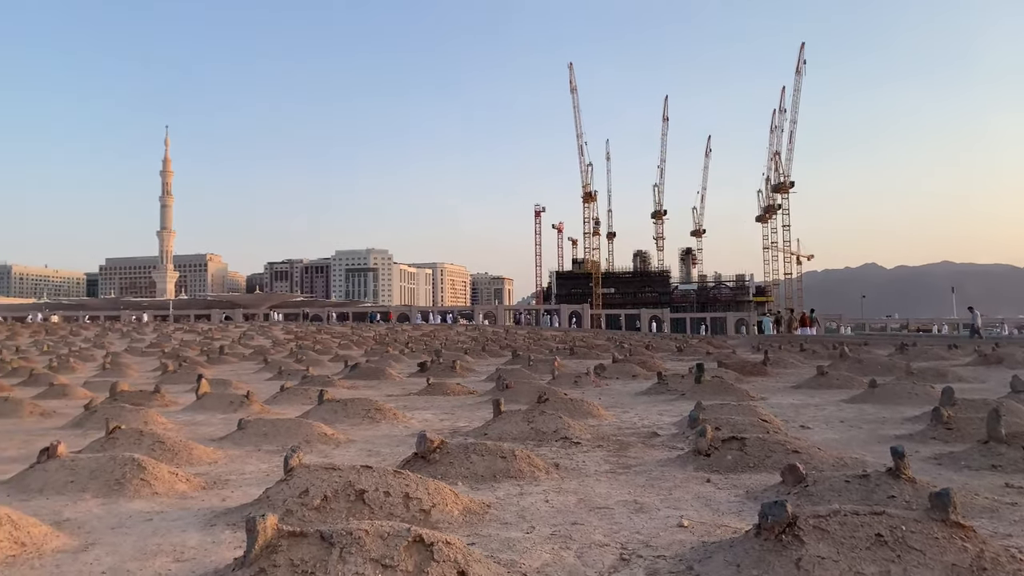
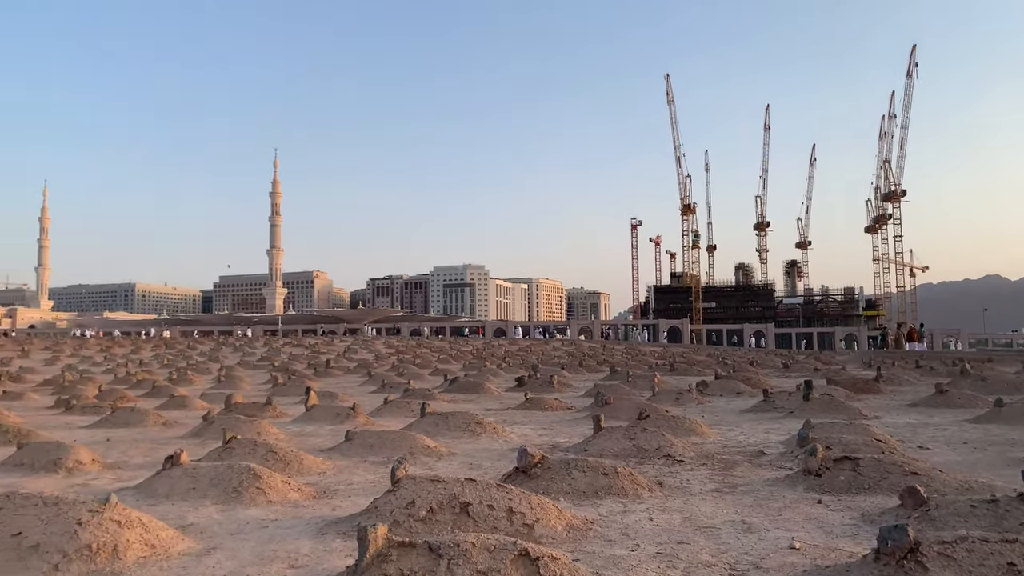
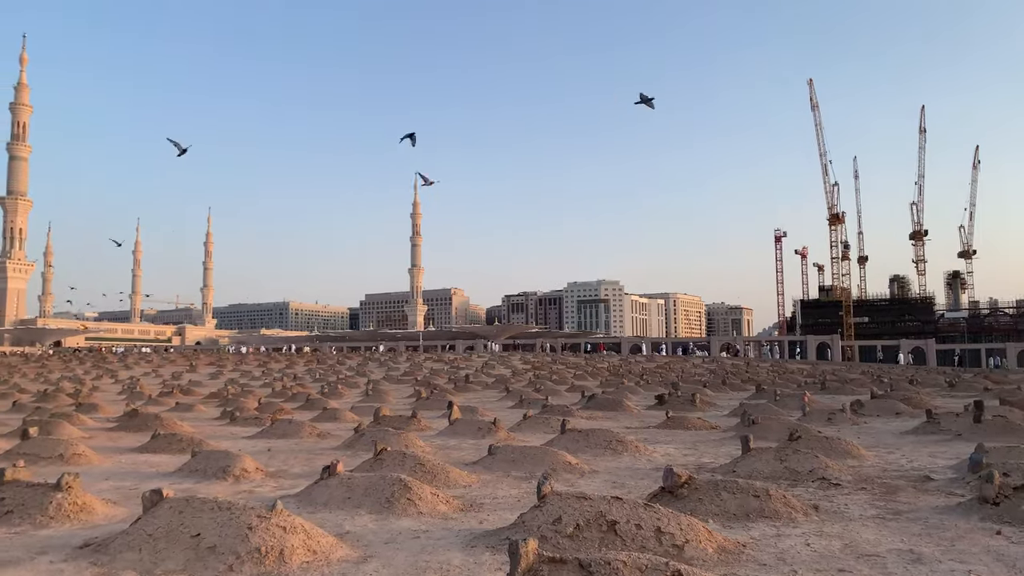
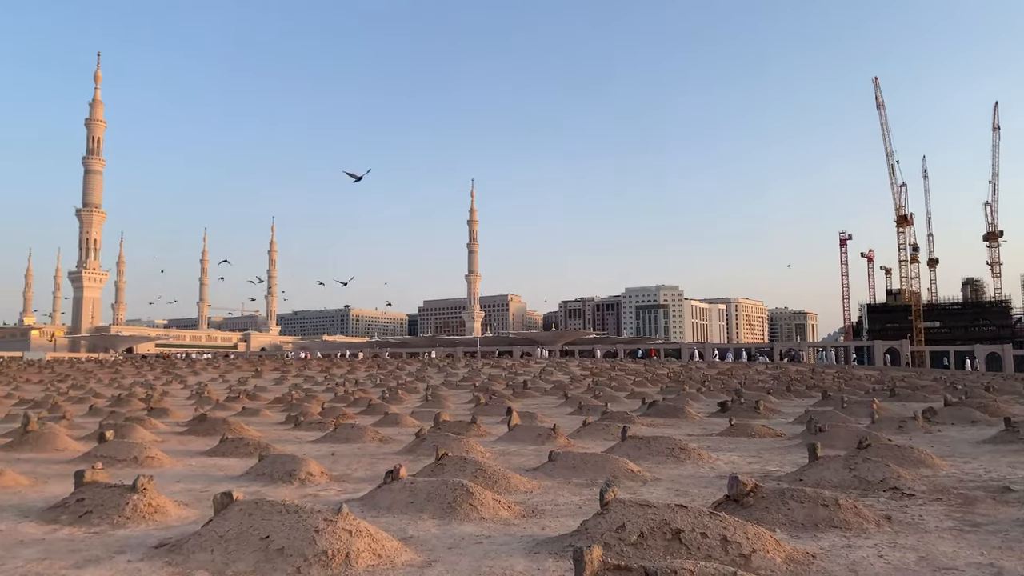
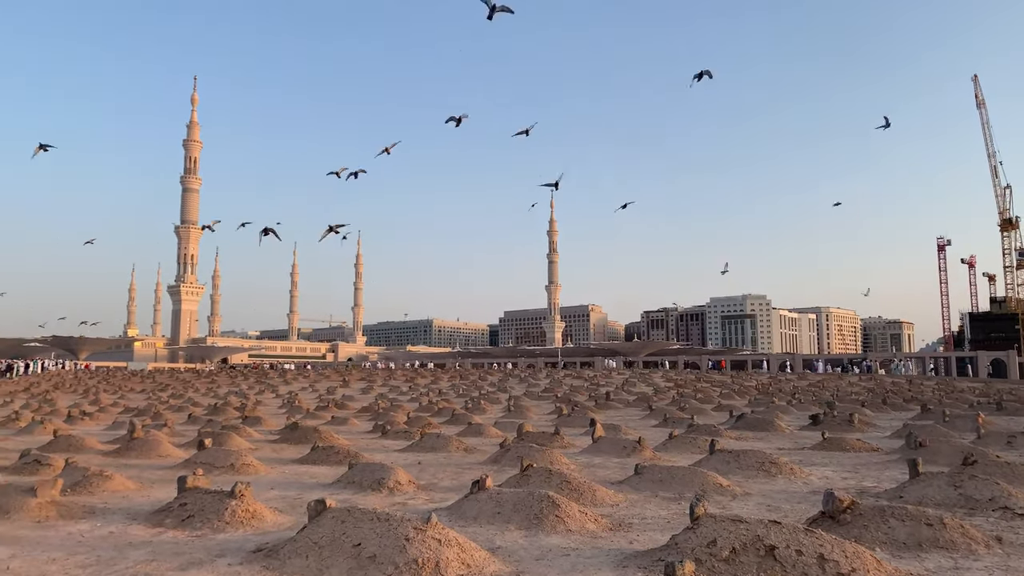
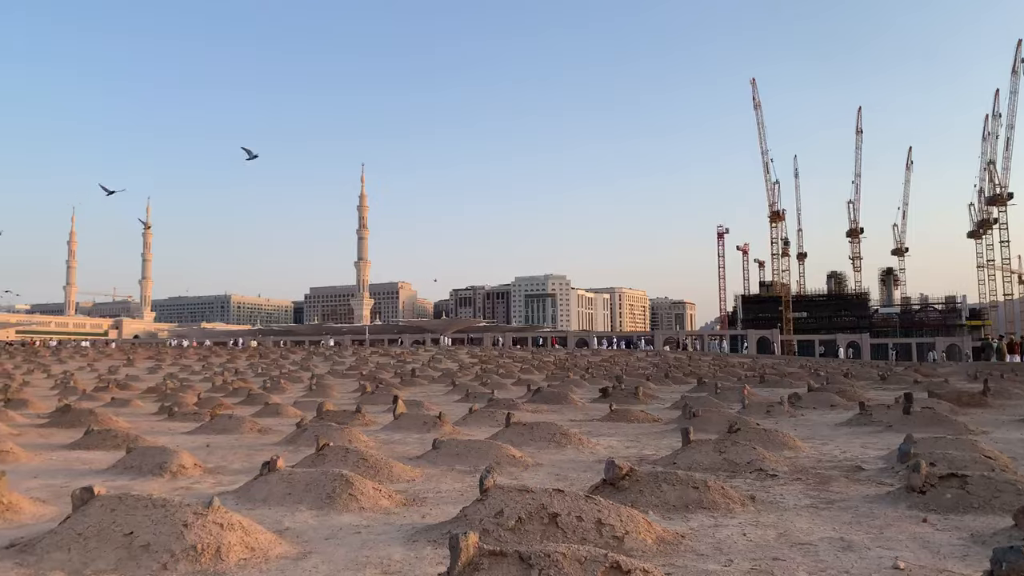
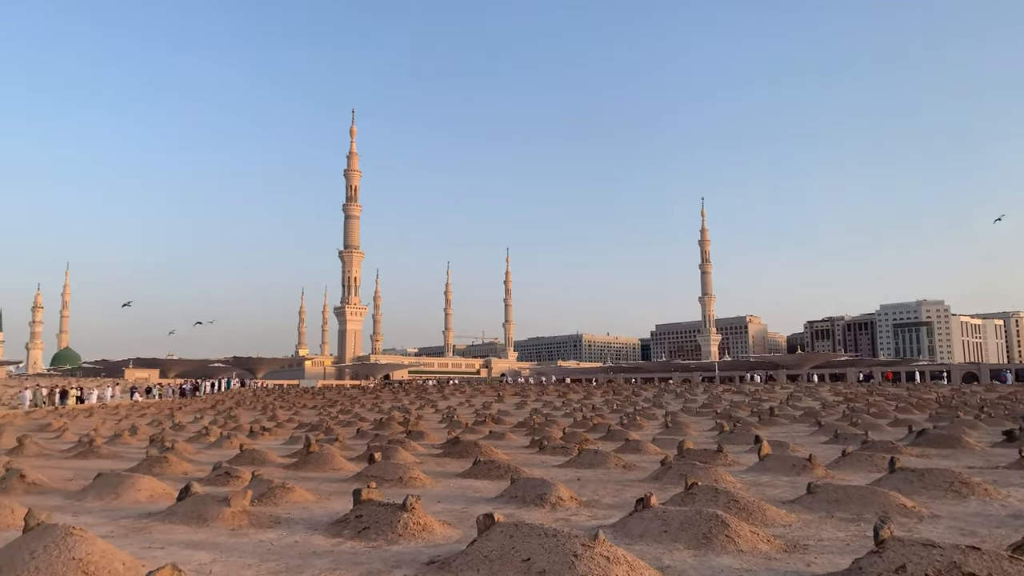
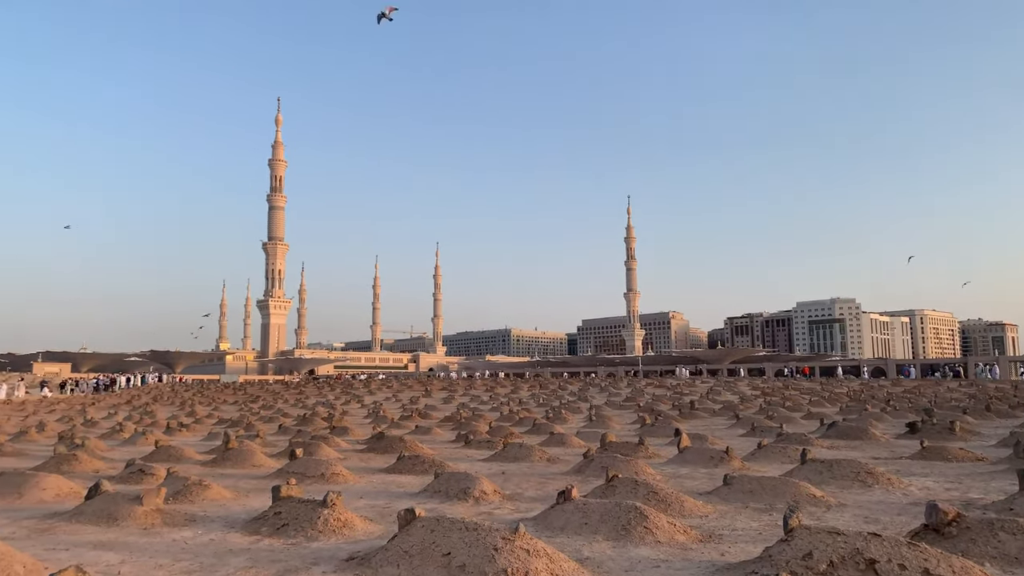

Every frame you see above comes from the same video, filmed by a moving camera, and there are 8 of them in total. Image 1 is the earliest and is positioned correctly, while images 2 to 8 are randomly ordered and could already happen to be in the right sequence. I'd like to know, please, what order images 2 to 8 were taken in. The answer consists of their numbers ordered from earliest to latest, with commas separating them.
2, 6, 3, 4, 5, 8, 7
